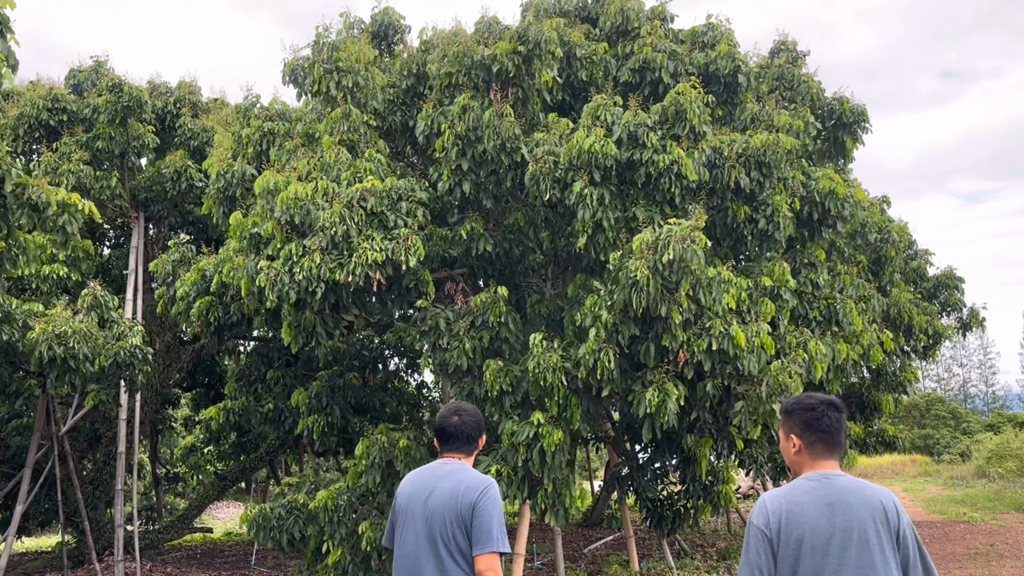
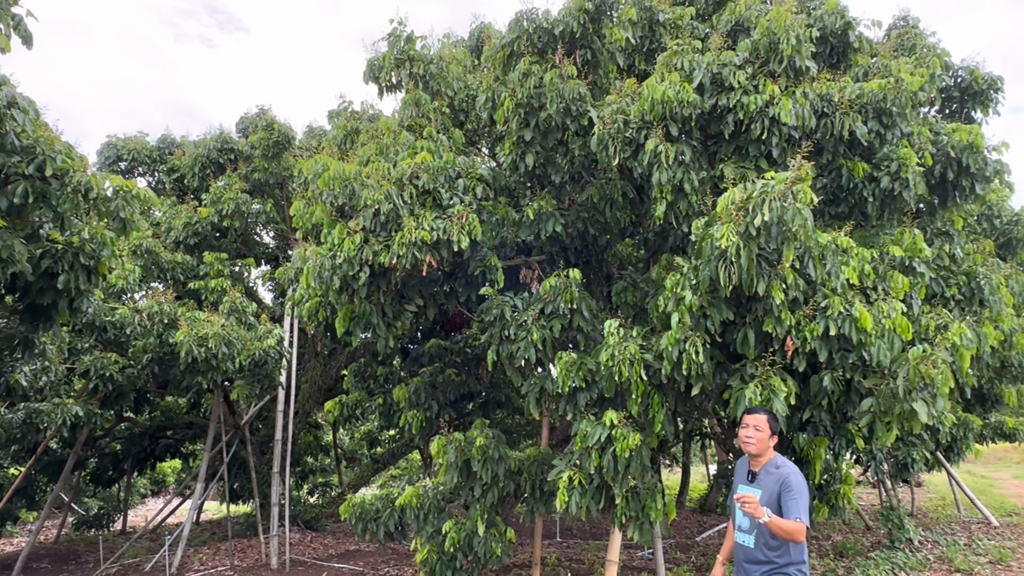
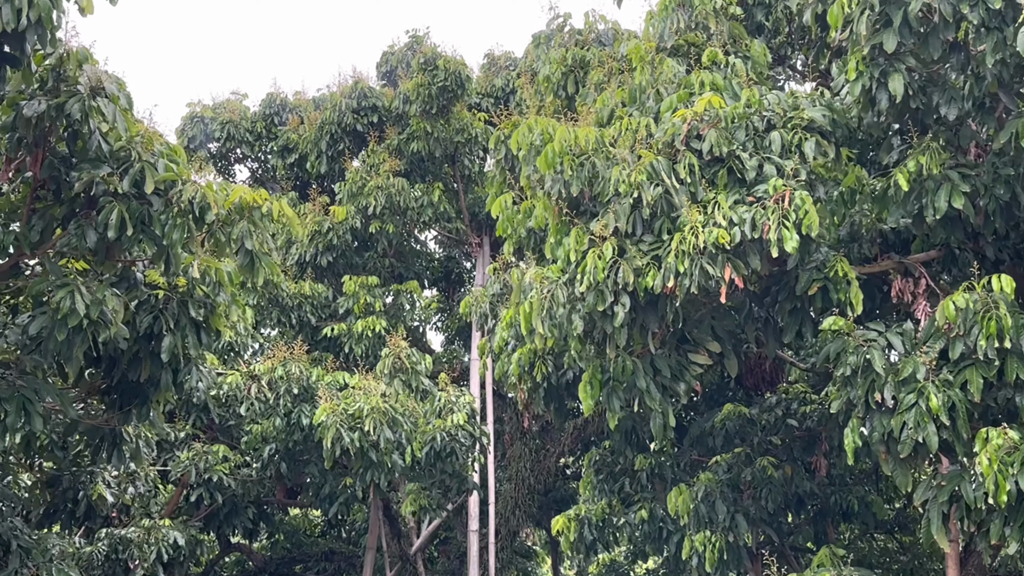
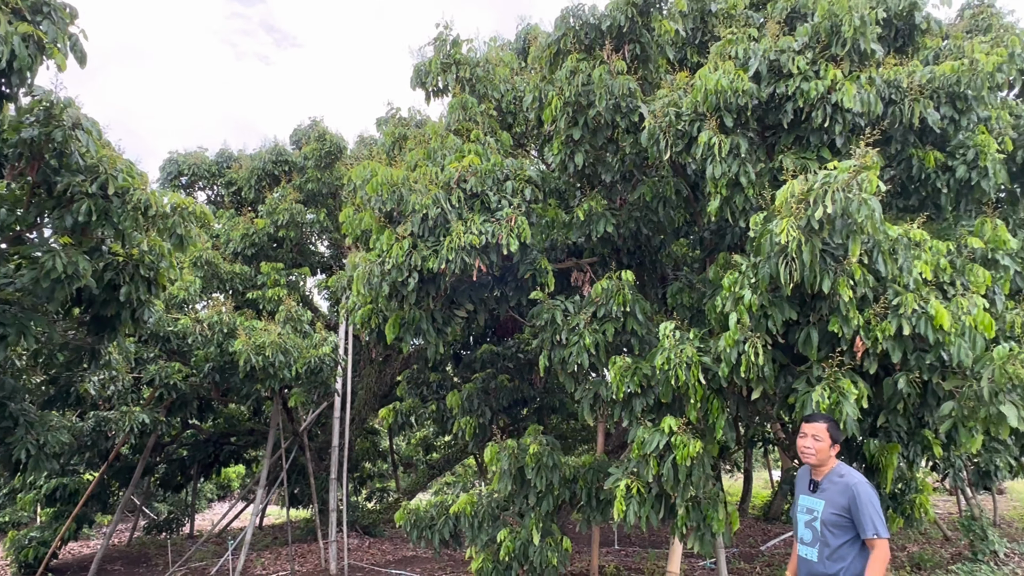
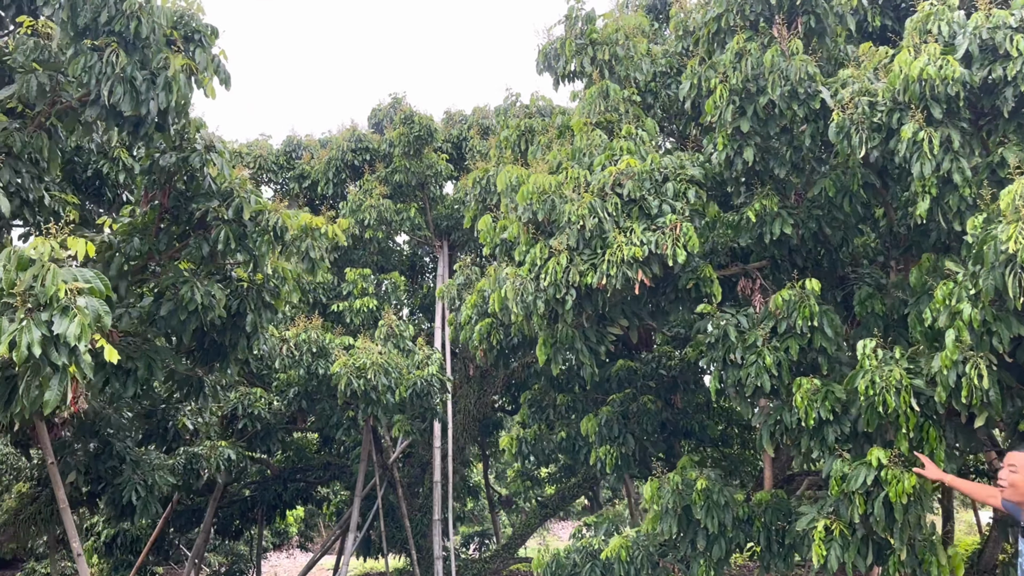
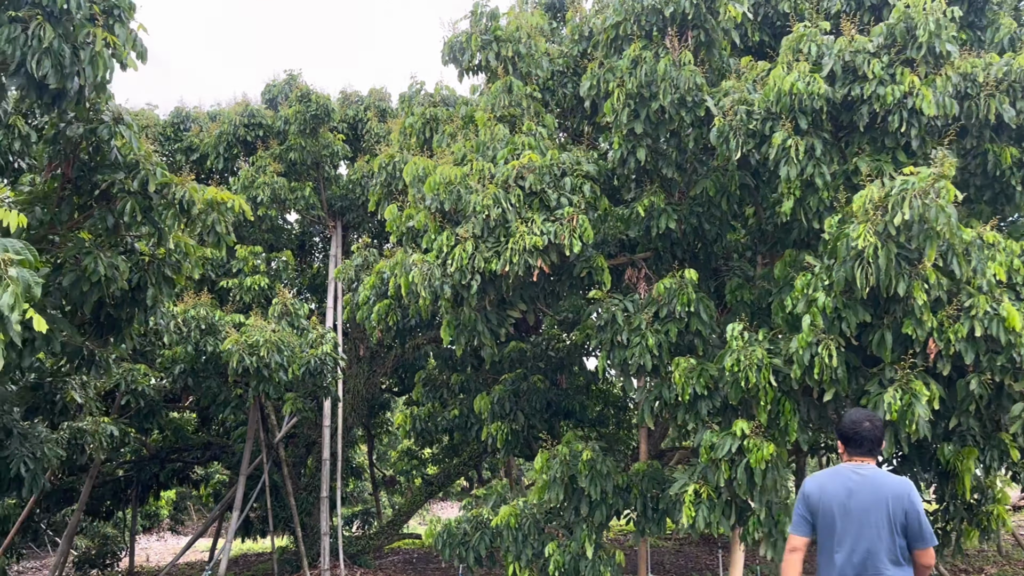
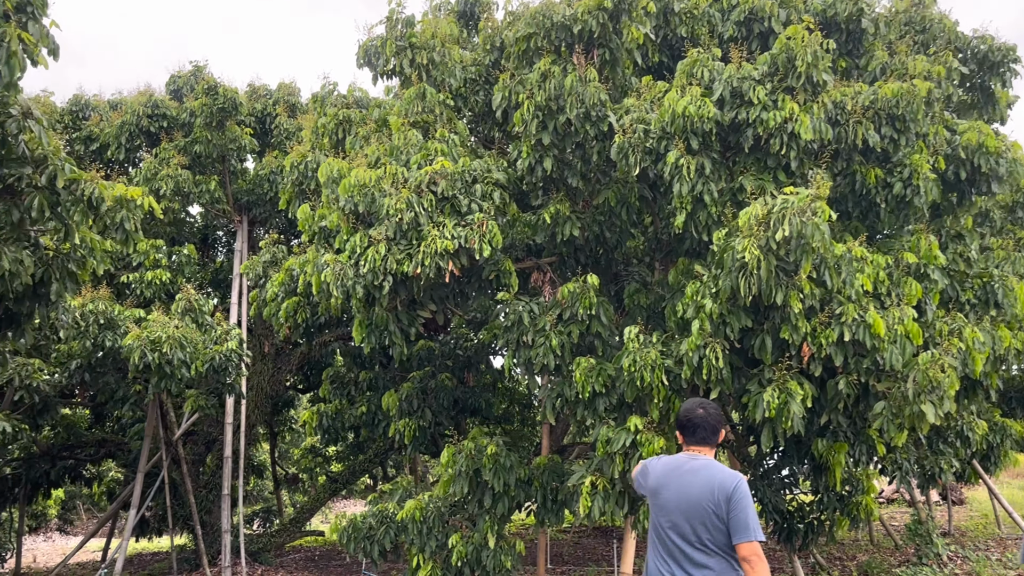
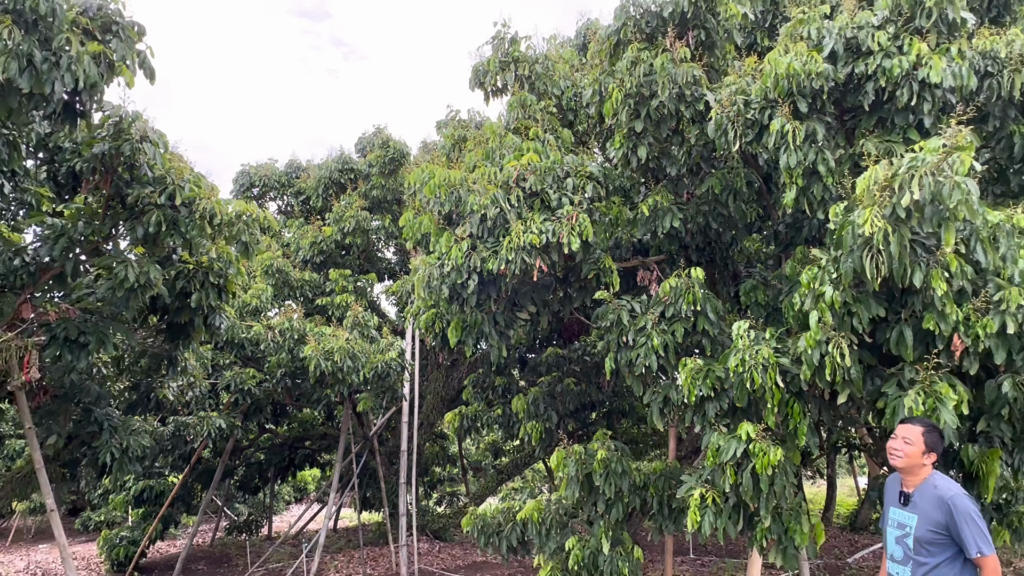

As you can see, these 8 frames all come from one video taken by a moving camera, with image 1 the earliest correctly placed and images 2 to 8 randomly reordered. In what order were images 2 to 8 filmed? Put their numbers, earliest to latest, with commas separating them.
7, 6, 5, 3, 8, 4, 2
